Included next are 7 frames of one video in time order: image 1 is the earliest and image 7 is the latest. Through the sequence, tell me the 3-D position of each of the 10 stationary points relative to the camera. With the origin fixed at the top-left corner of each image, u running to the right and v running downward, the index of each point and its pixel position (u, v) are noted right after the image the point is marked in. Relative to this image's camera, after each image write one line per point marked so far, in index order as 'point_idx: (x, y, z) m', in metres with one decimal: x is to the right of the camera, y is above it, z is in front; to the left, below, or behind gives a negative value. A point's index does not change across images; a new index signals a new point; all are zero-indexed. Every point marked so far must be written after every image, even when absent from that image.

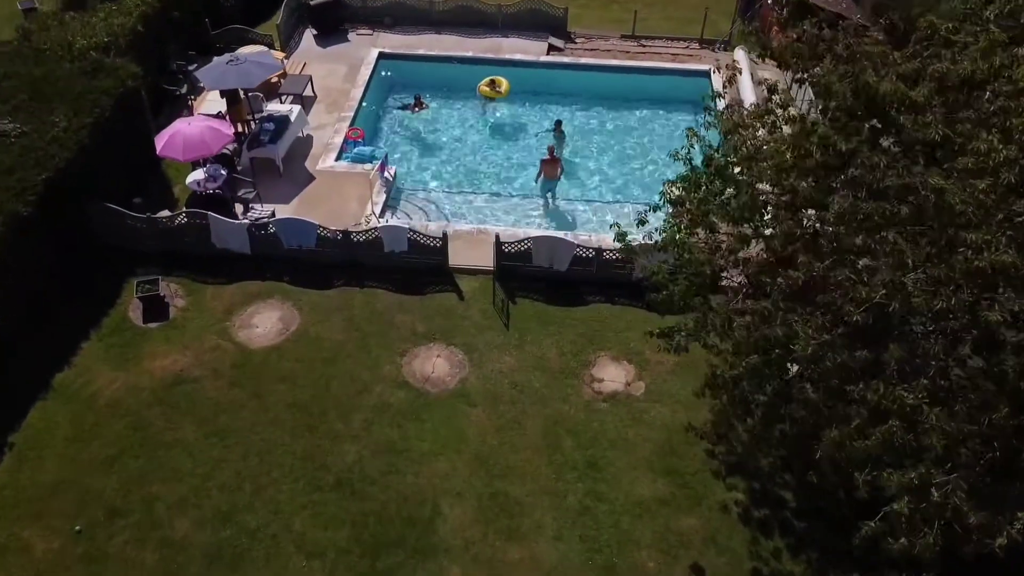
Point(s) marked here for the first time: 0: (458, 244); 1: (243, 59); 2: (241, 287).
0: (-1.1, +0.9, +16.3) m
1: (-5.7, +4.9, +17.3) m
2: (-5.1, 0.0, +15.4) m
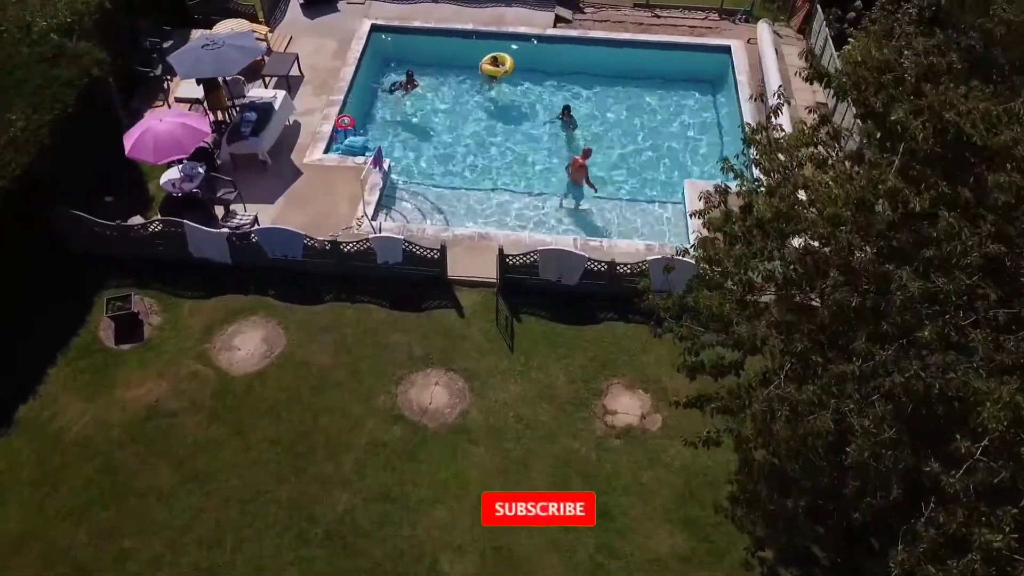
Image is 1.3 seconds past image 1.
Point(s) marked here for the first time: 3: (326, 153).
0: (-1.0, +0.7, +15.0) m
1: (-5.6, +4.8, +15.7) m
2: (-5.1, -0.2, +14.2) m
3: (-3.9, +2.8, +16.8) m
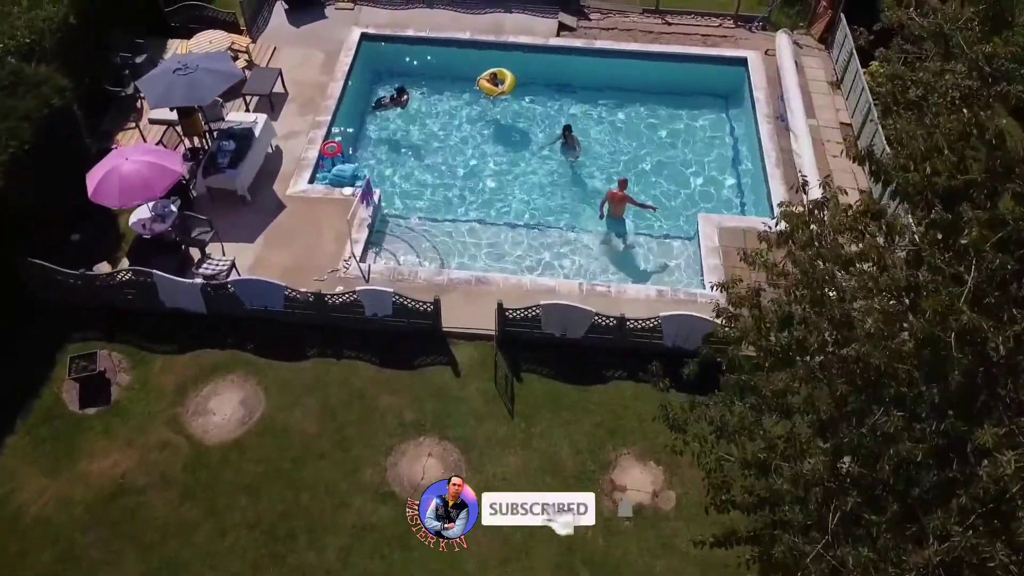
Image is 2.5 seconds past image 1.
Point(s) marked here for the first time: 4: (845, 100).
0: (-1.0, -0.2, +13.8) m
1: (-5.6, +4.0, +14.4) m
2: (-5.1, -1.1, +13.0) m
3: (-3.9, +2.0, +15.6) m
4: (+7.2, +4.1, +17.5) m
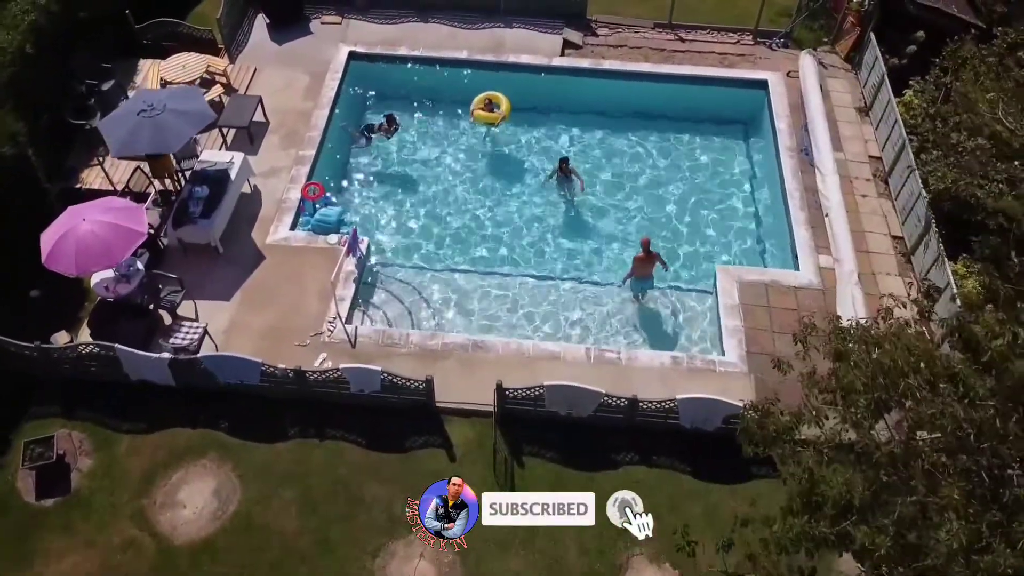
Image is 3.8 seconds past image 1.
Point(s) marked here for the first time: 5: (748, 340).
0: (-1.0, -1.2, +12.6) m
1: (-5.6, +2.9, +13.0) m
2: (-5.0, -2.2, +11.8) m
3: (-3.9, +1.0, +14.3) m
4: (+7.2, +3.2, +16.1) m
5: (+3.8, -0.8, +12.9) m
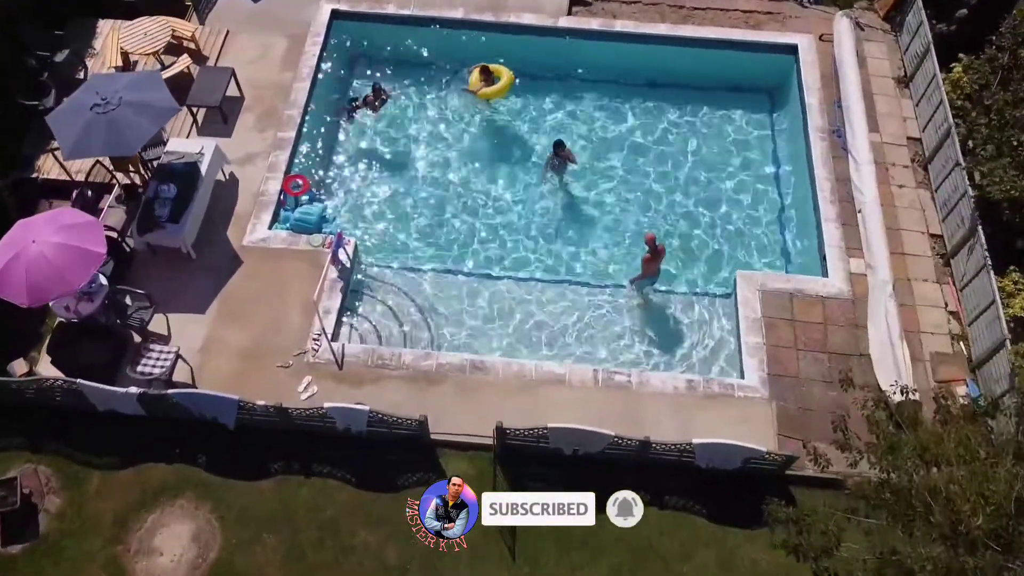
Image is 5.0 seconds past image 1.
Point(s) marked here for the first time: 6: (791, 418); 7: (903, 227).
0: (-1.0, -1.5, +11.6) m
1: (-5.6, +2.7, +11.5) m
2: (-5.0, -2.5, +11.0) m
3: (-3.9, +0.9, +13.0) m
4: (+7.2, +3.3, +14.5) m
5: (+3.8, -1.1, +11.8) m
6: (+3.9, -1.8, +11.4) m
7: (+6.4, +1.0, +13.2) m
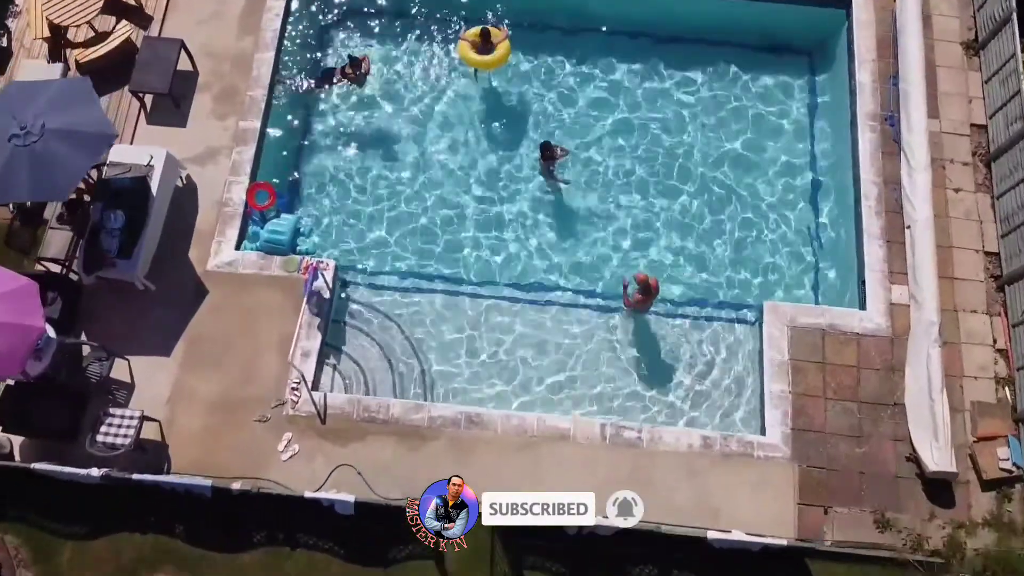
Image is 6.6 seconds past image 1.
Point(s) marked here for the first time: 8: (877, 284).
0: (-1.0, -2.1, +10.6) m
1: (-5.6, +2.0, +9.6) m
2: (-5.0, -3.3, +10.3) m
3: (-3.9, +0.6, +11.4) m
4: (+7.2, +3.2, +12.4) m
5: (+3.8, -1.7, +10.8) m
6: (+3.9, -2.5, +10.5) m
7: (+6.4, +0.7, +11.7) m
8: (+5.1, +0.1, +11.4) m
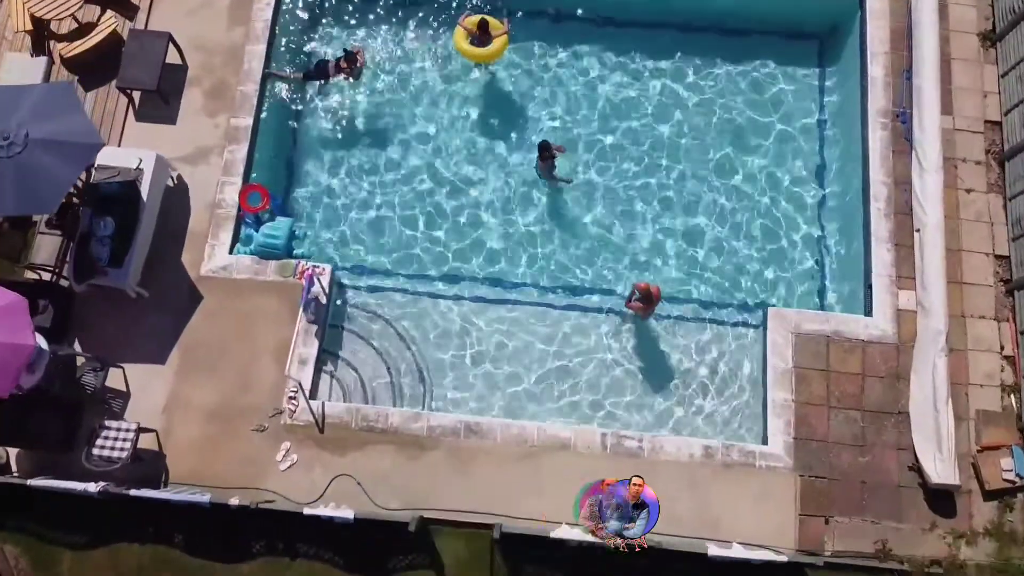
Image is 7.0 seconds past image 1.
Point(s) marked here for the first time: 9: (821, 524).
0: (-1.0, -2.2, +10.6) m
1: (-5.6, +1.8, +9.3) m
2: (-5.0, -3.4, +10.3) m
3: (-3.9, +0.5, +11.2) m
4: (+7.2, +3.2, +12.0) m
5: (+3.8, -1.8, +10.7) m
6: (+3.9, -2.6, +10.5) m
7: (+6.4, +0.6, +11.4) m
8: (+5.1, 0.0, +11.1) m
9: (+3.9, -3.0, +10.4) m
